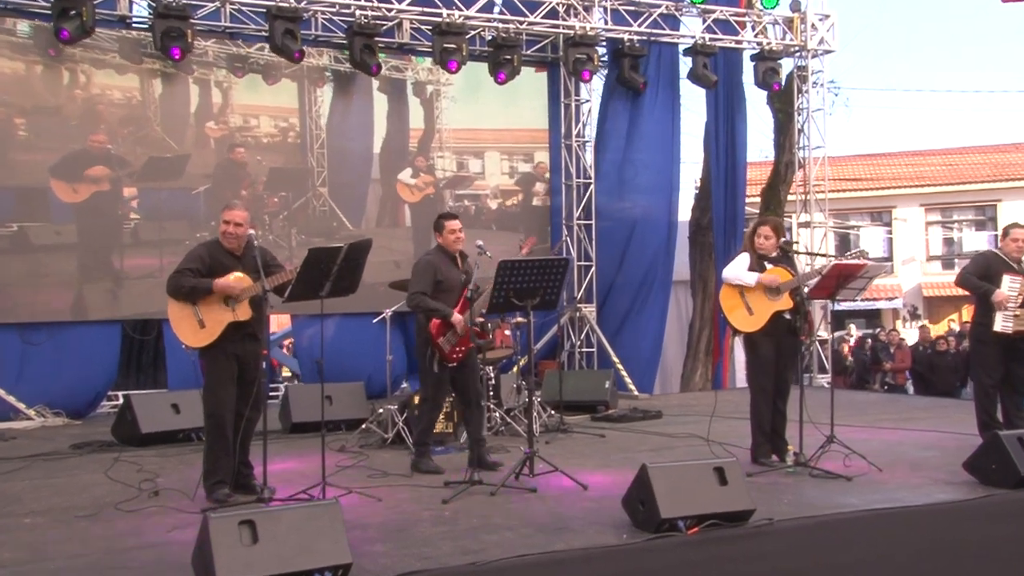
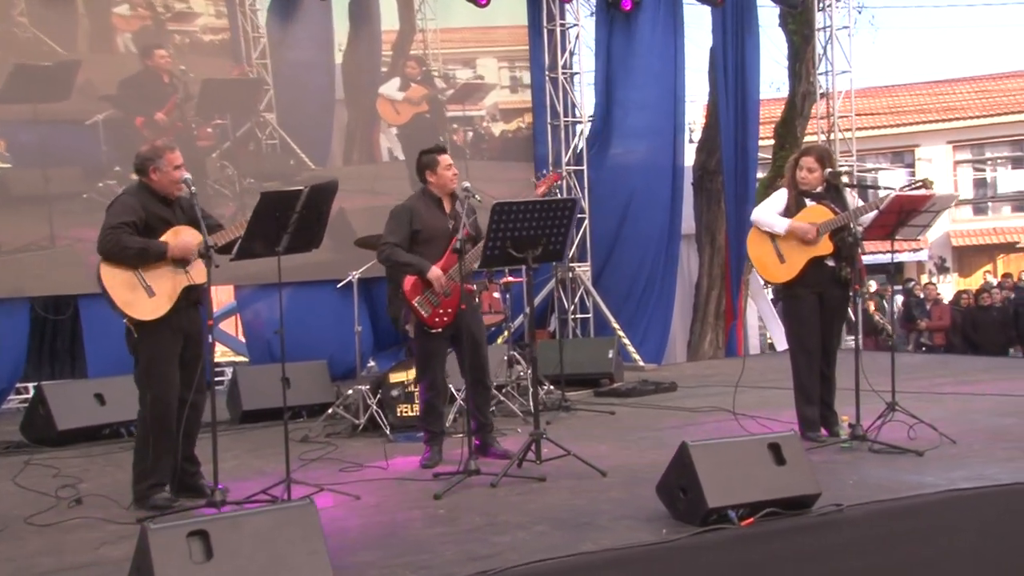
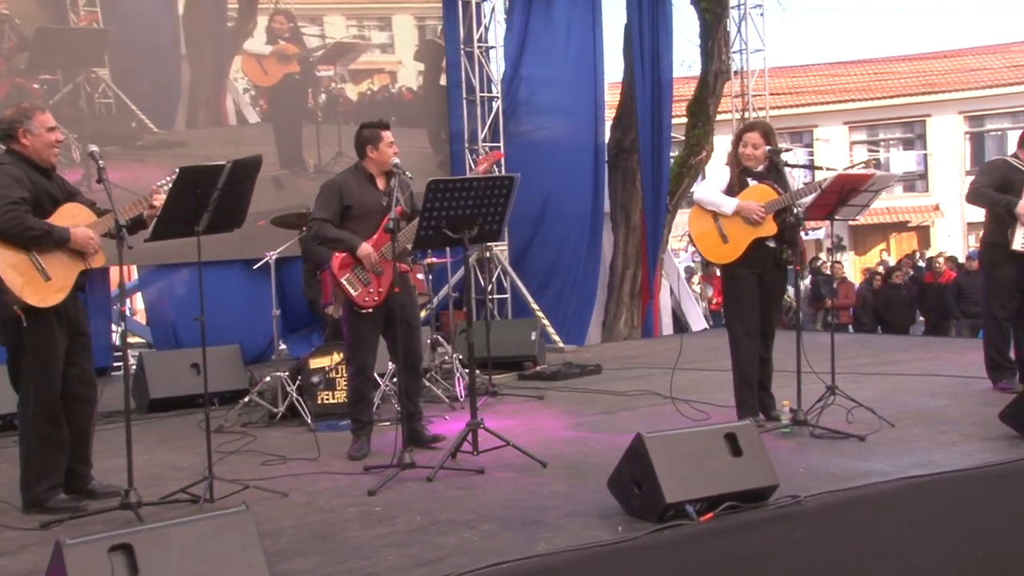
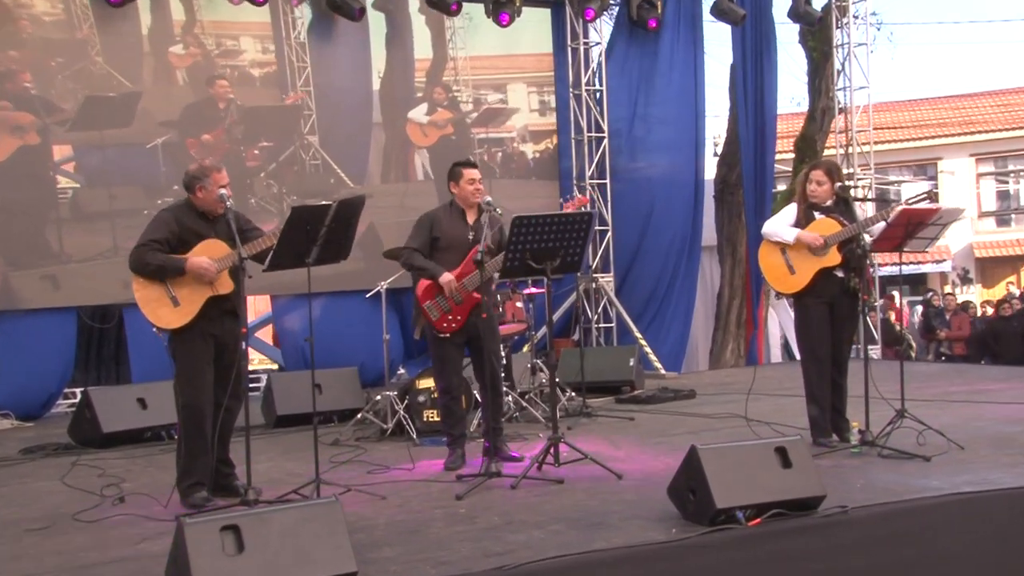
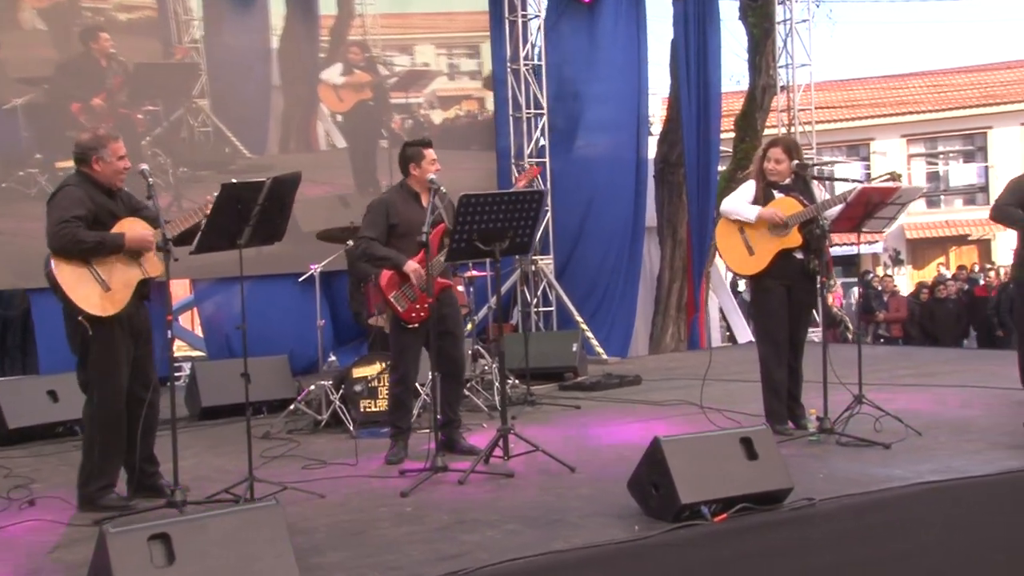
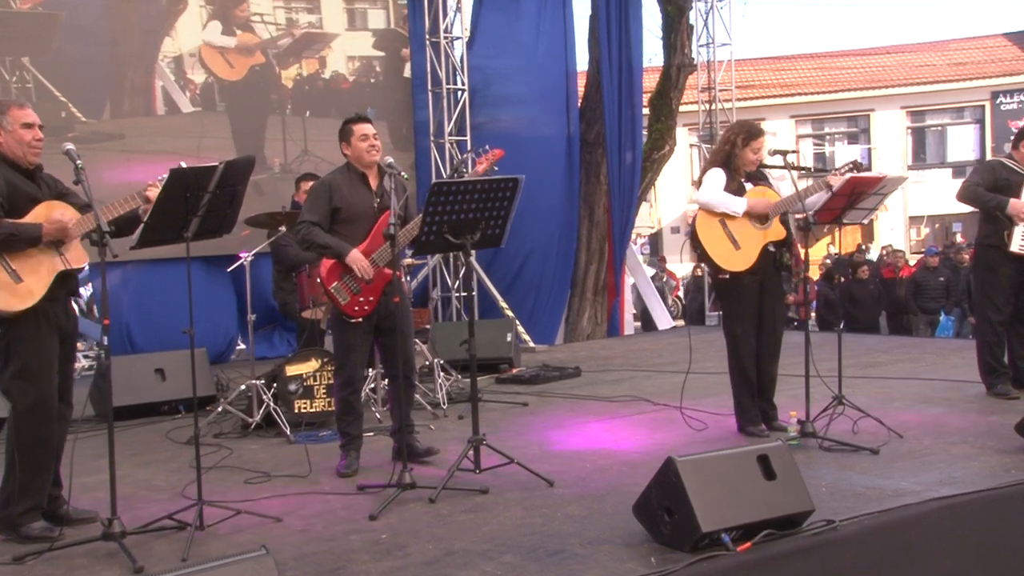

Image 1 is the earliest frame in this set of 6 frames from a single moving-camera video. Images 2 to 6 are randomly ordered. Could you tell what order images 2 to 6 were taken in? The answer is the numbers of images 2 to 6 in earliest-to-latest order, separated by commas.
4, 2, 5, 3, 6
